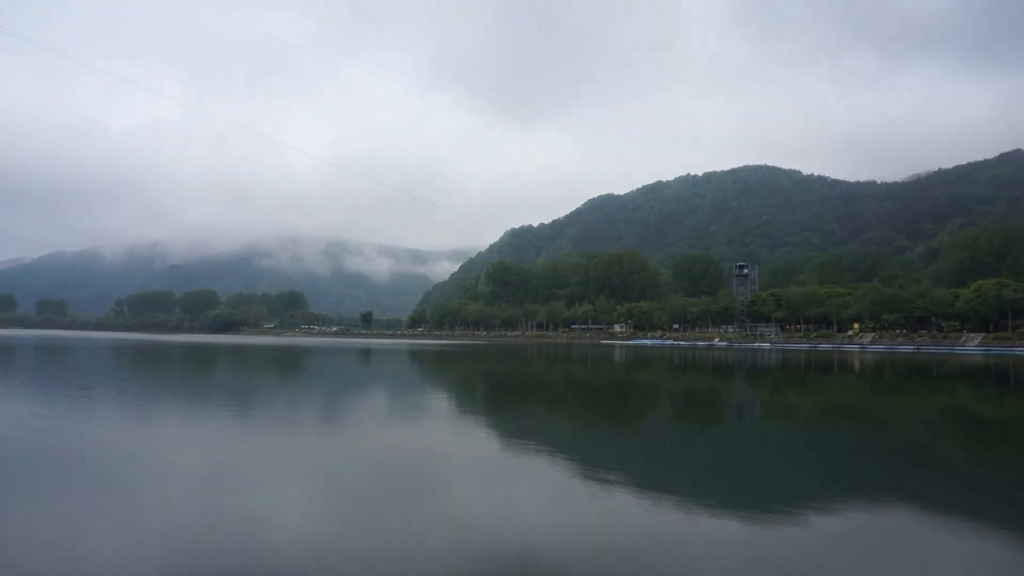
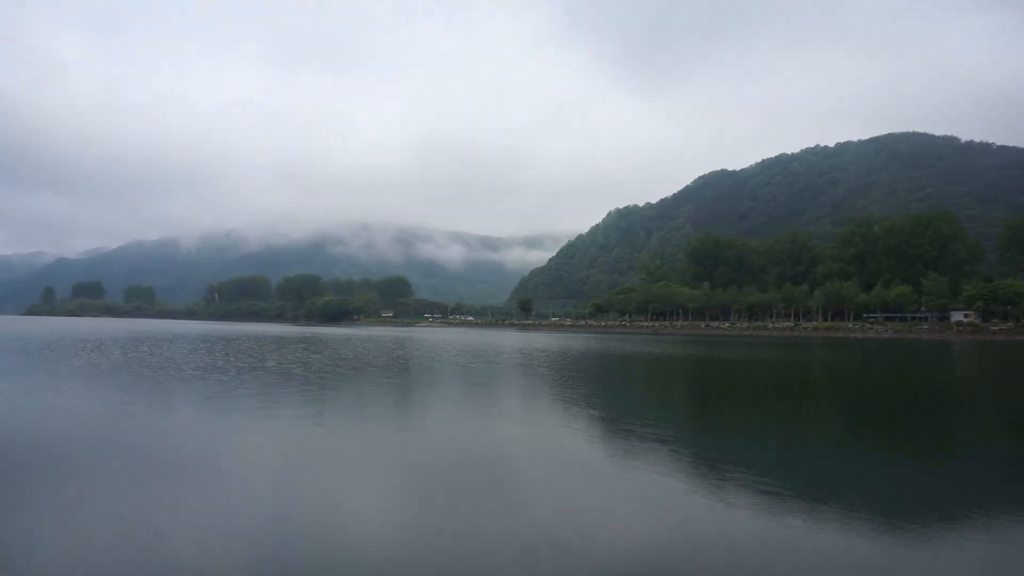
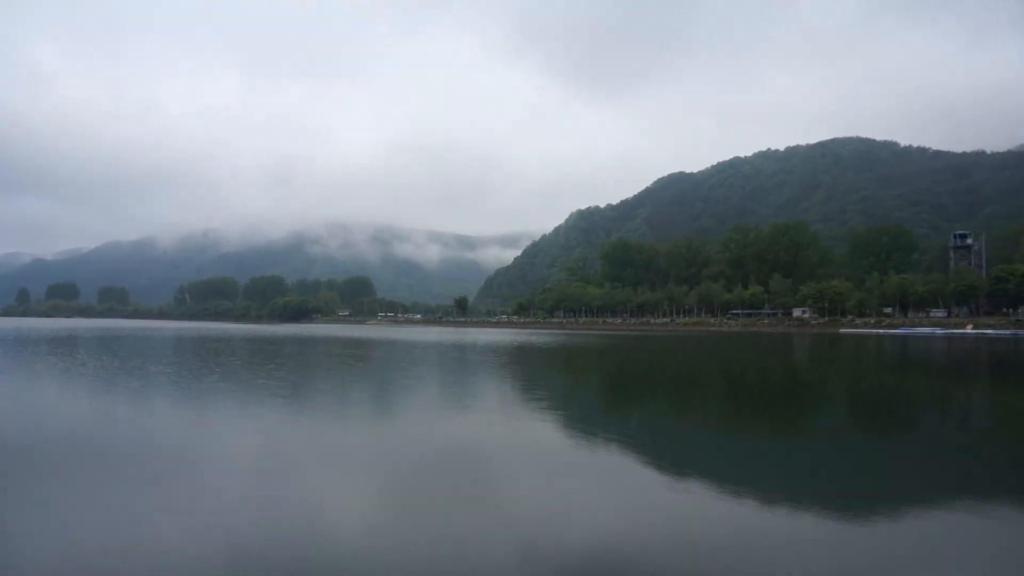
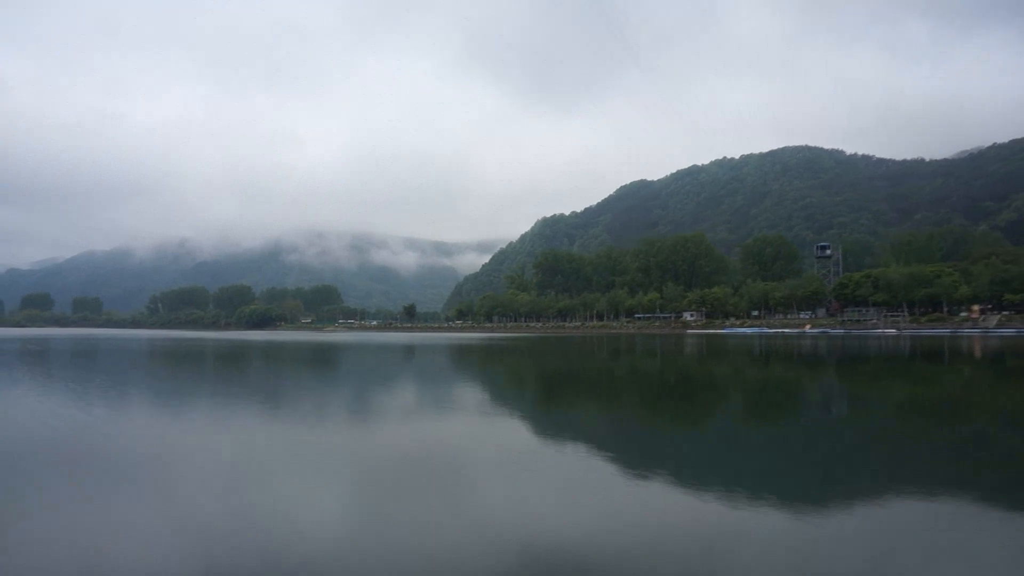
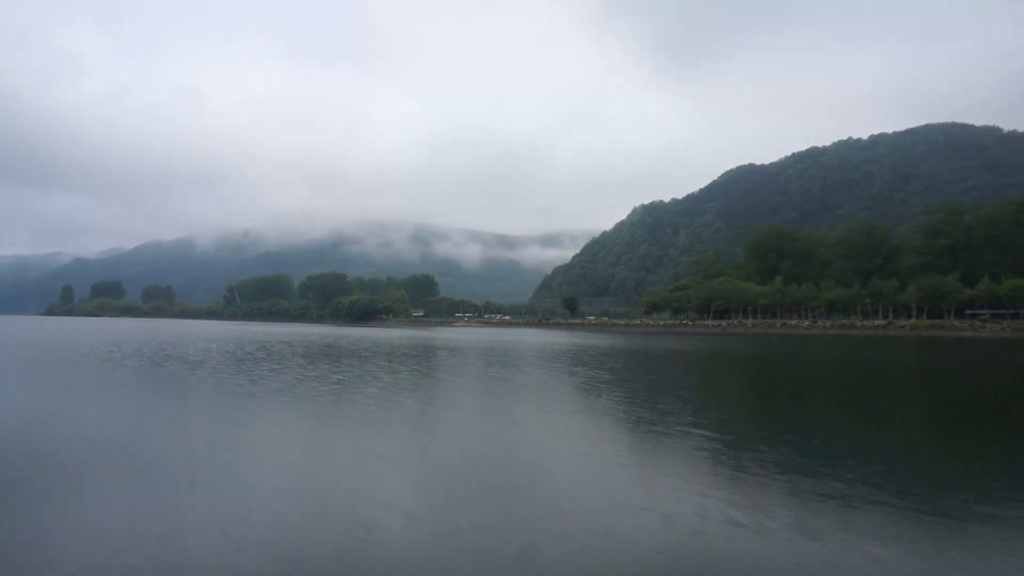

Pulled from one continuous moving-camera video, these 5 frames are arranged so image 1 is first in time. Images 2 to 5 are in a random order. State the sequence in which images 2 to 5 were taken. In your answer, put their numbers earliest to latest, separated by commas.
4, 3, 2, 5
